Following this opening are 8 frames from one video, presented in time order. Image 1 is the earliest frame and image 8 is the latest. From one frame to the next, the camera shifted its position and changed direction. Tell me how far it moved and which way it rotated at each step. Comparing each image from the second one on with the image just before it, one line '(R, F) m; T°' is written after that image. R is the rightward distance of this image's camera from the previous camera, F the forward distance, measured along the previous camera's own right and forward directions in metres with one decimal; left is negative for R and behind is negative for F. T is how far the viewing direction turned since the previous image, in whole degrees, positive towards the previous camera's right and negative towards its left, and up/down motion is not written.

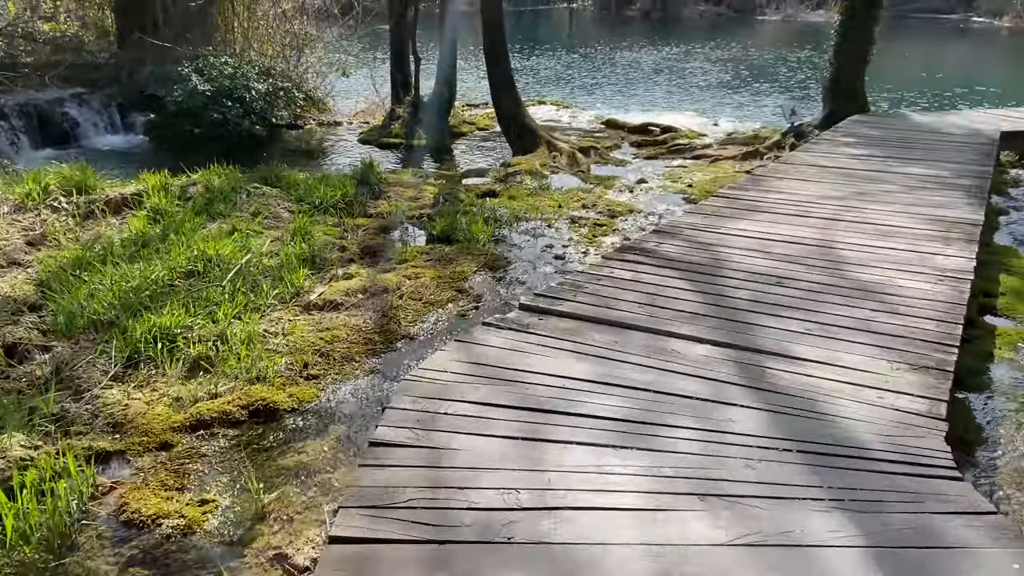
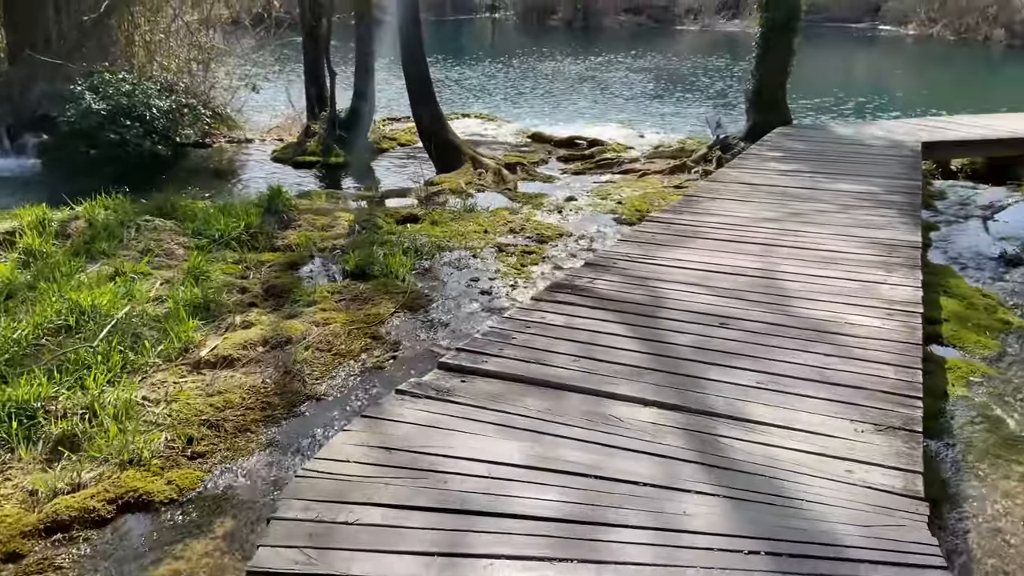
(0.0, +0.3) m; +5°
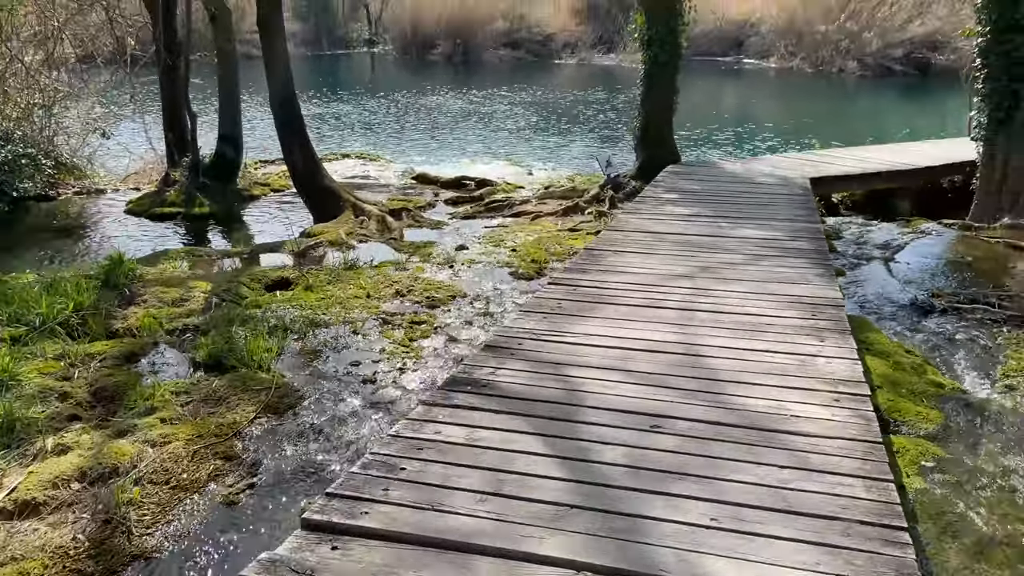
(0.0, +0.5) m; +8°
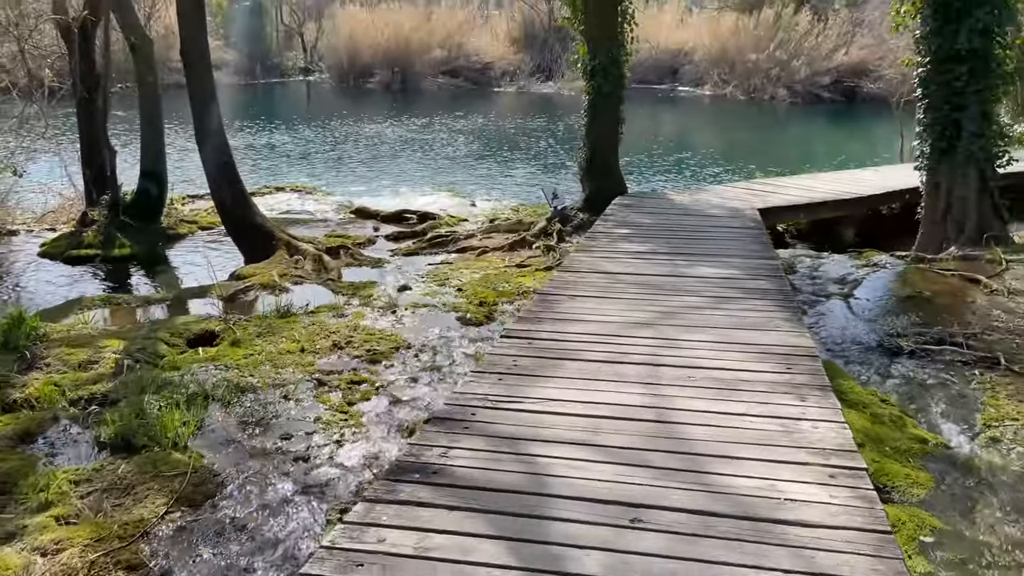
(0.0, +0.3) m; +4°
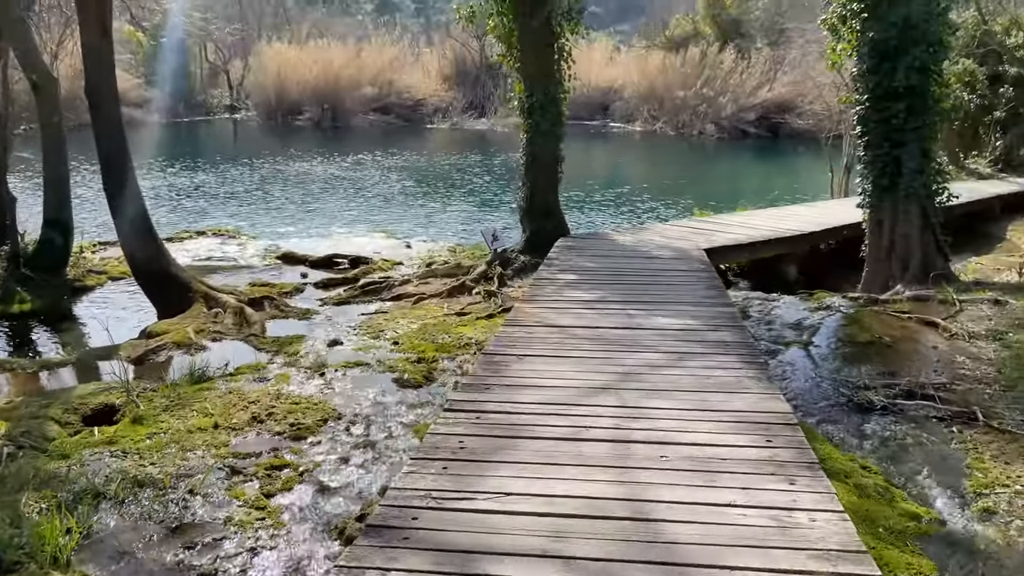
(0.0, +0.4) m; +5°
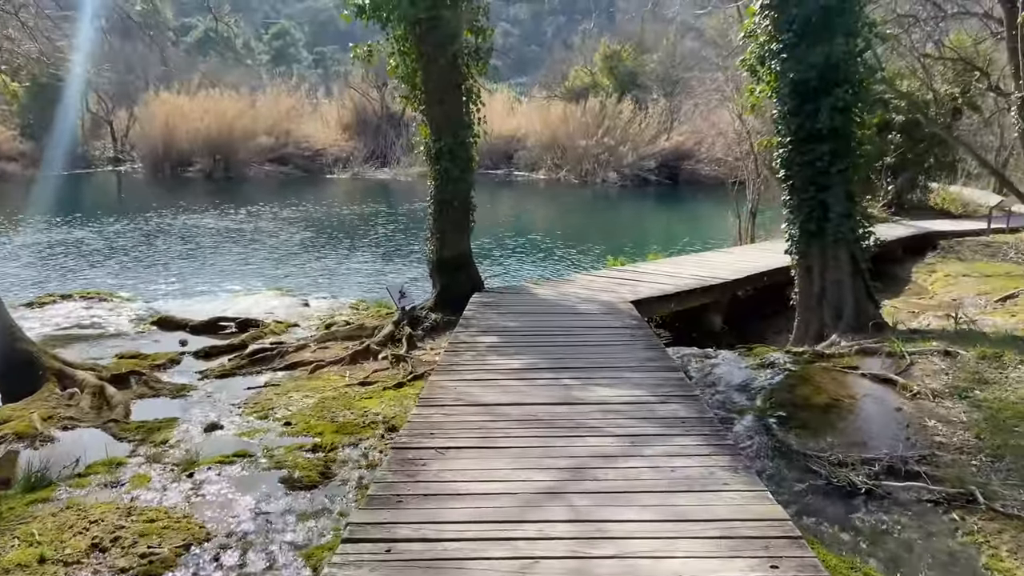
(0.0, +0.7) m; +7°
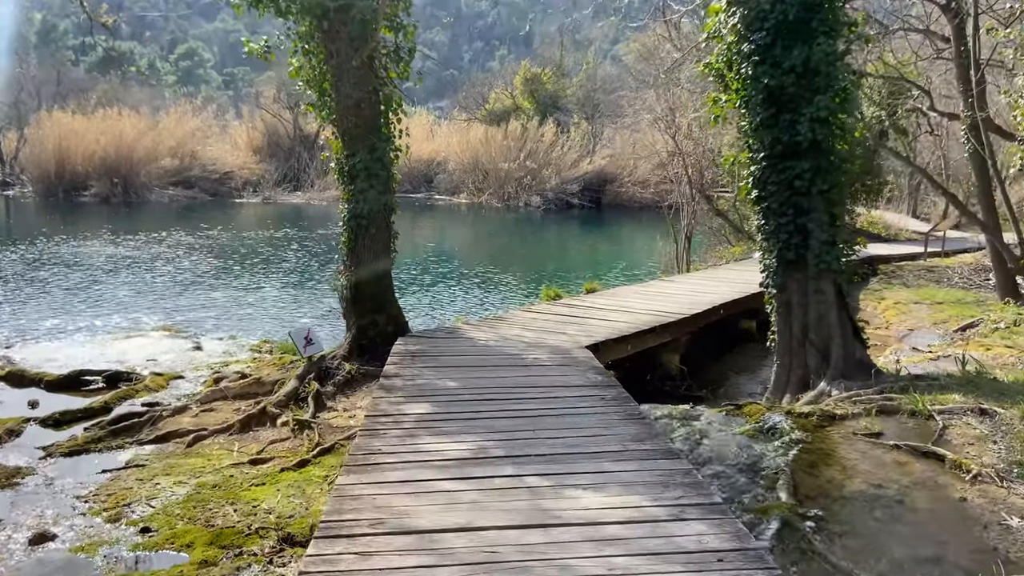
(-0.1, +1.1) m; +6°
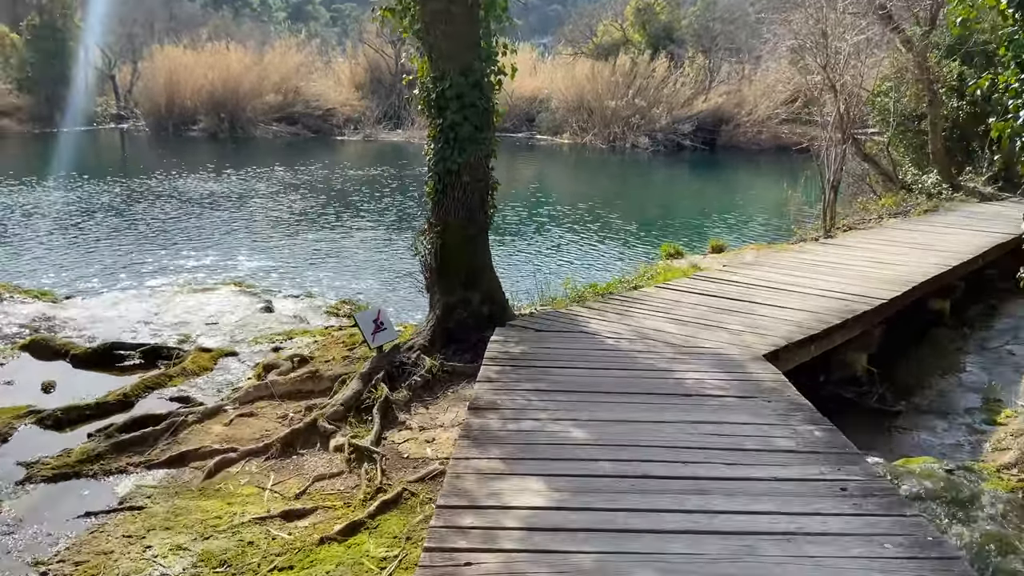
(-0.2, +1.6) m; -7°
